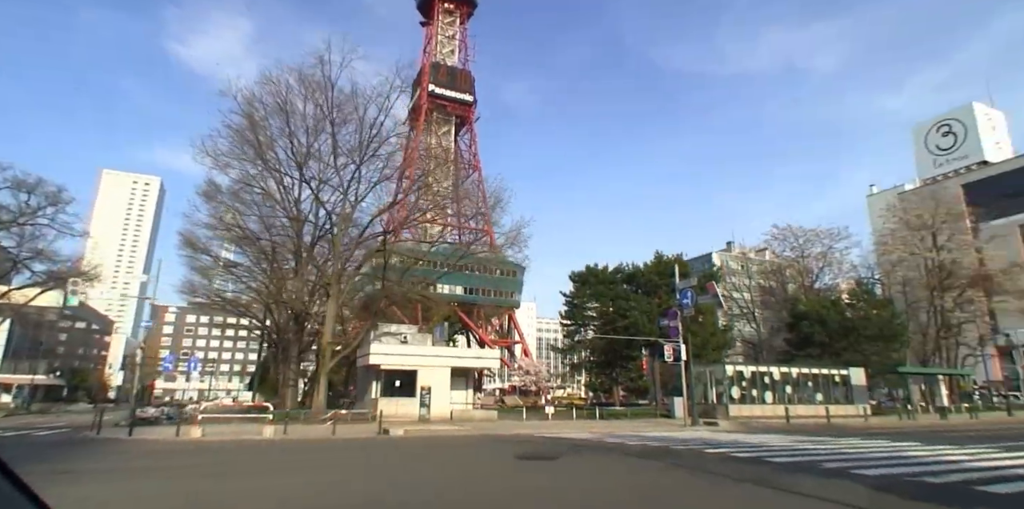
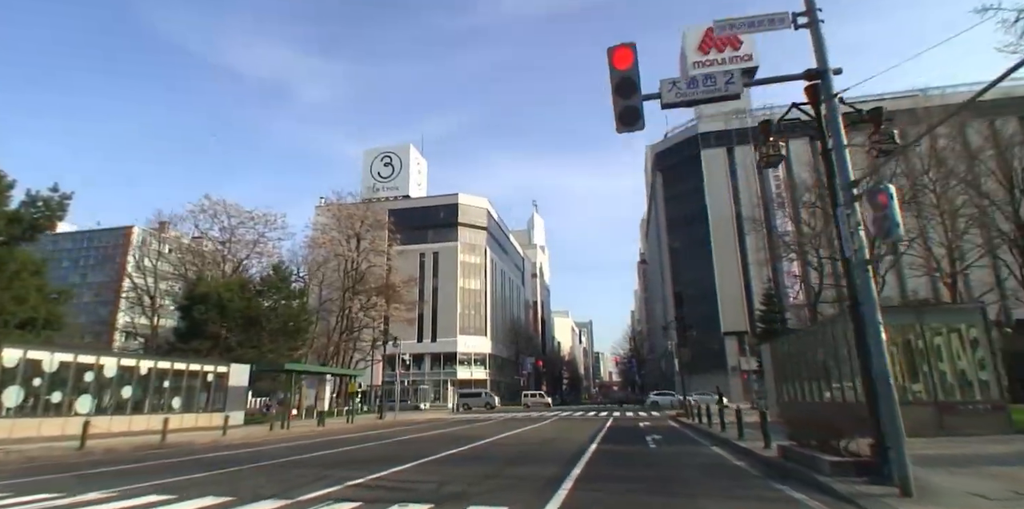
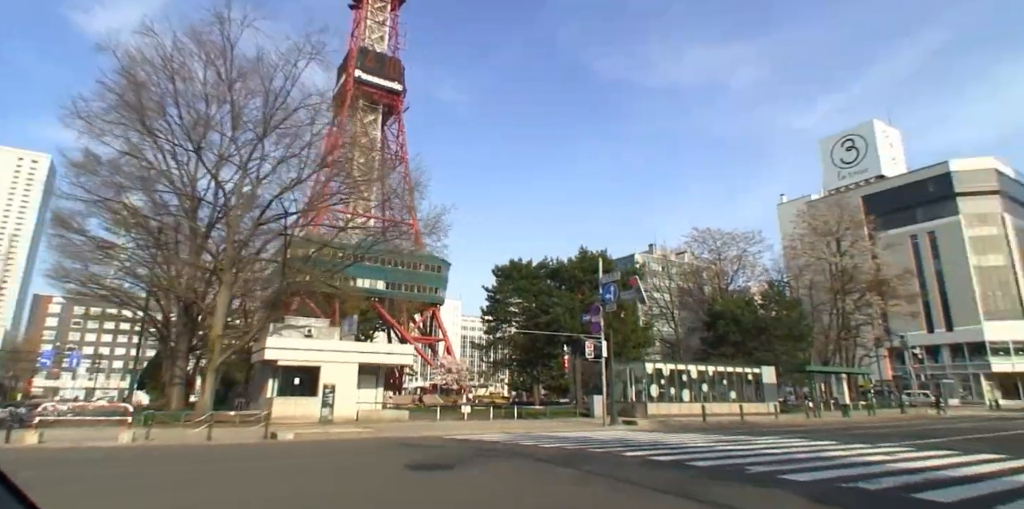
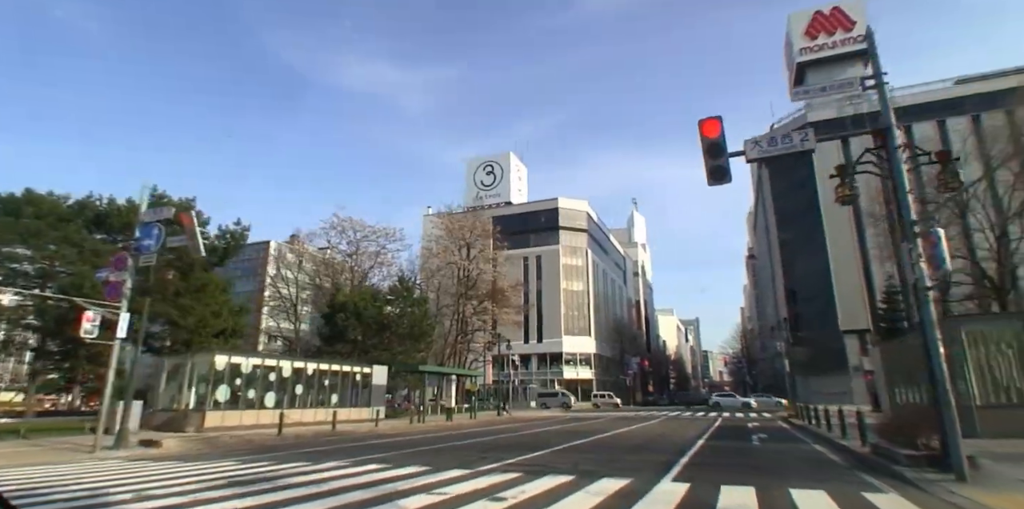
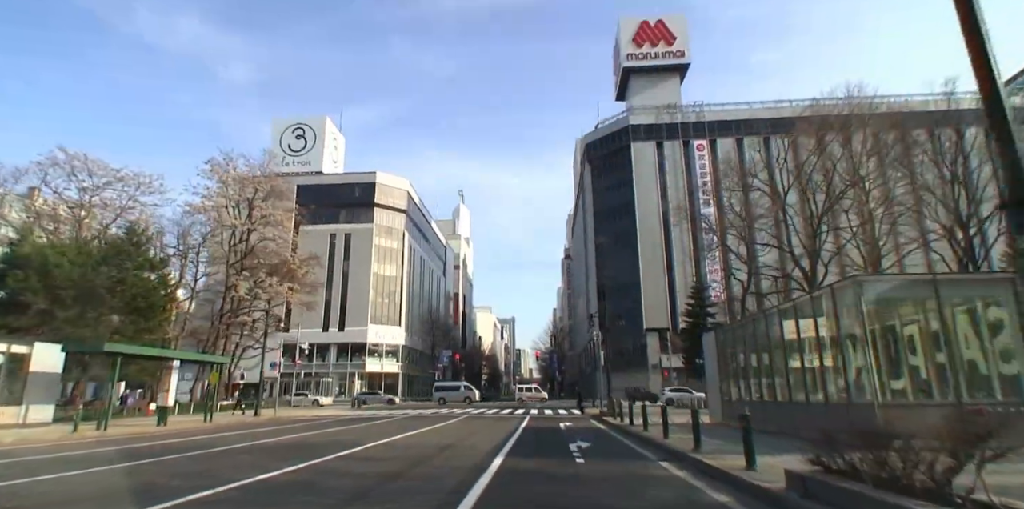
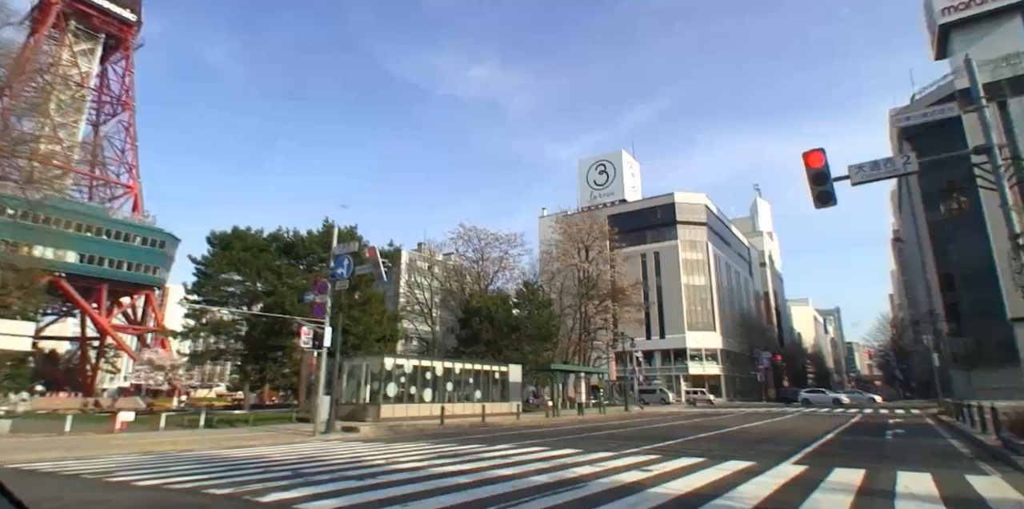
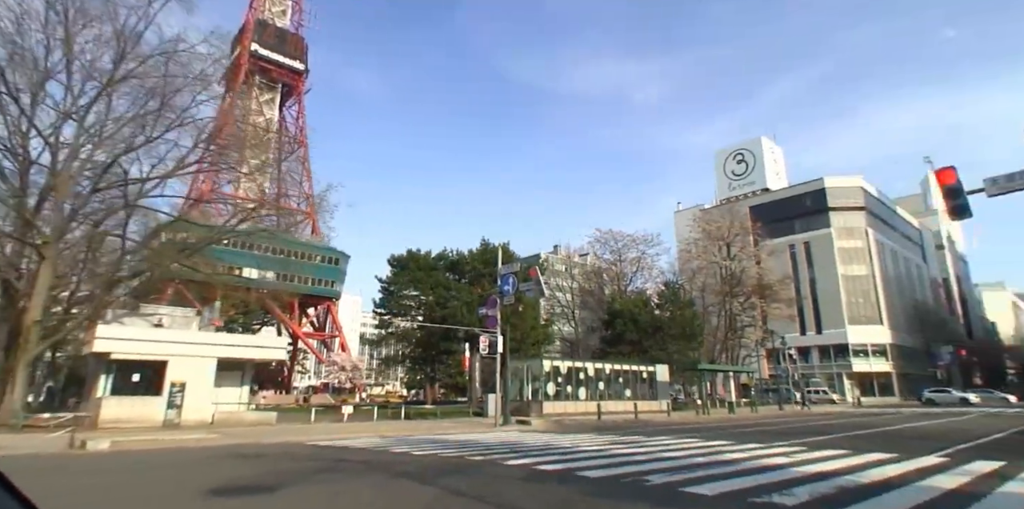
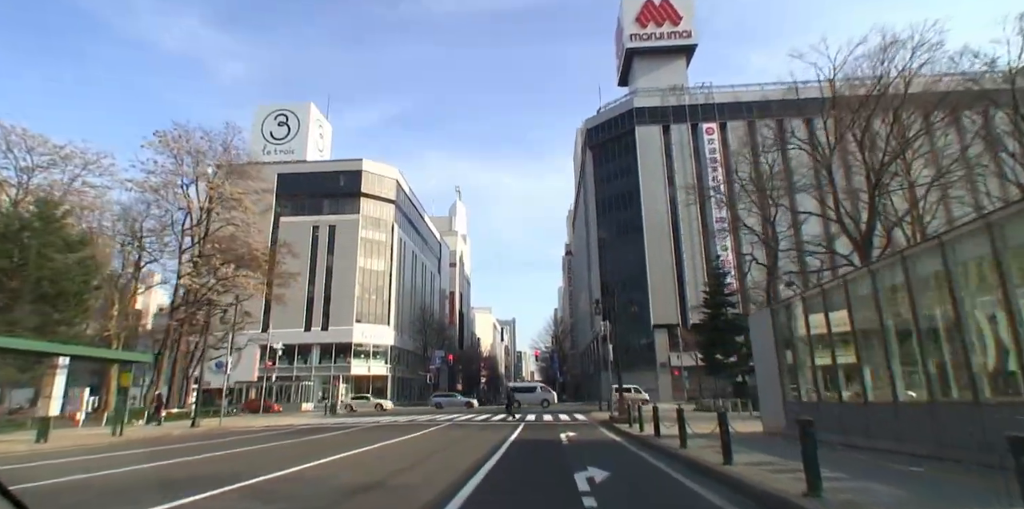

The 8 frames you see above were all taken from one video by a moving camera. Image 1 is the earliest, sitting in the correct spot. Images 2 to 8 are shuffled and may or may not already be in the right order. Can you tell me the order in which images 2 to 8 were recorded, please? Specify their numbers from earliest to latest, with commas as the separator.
3, 7, 6, 4, 2, 5, 8
